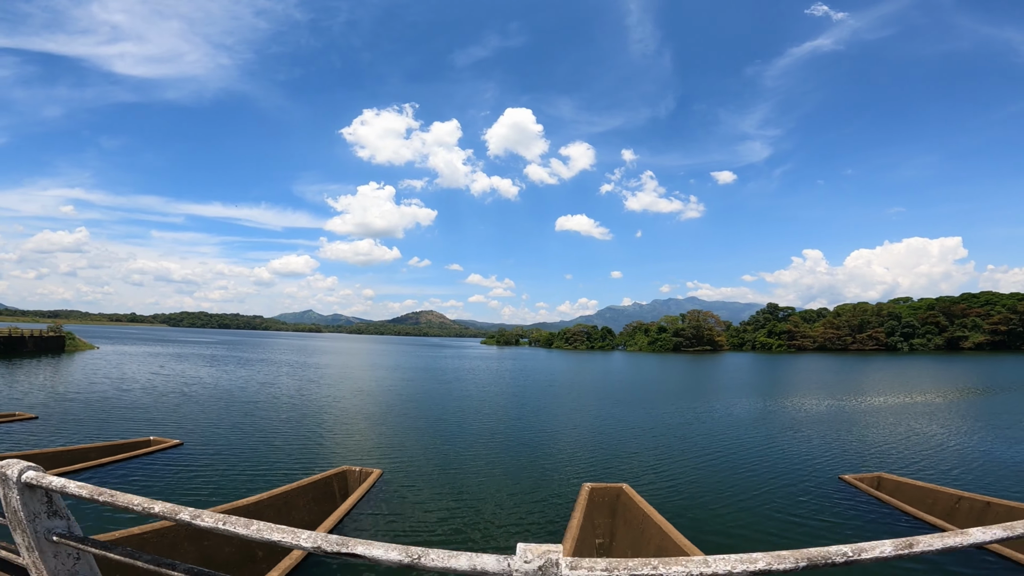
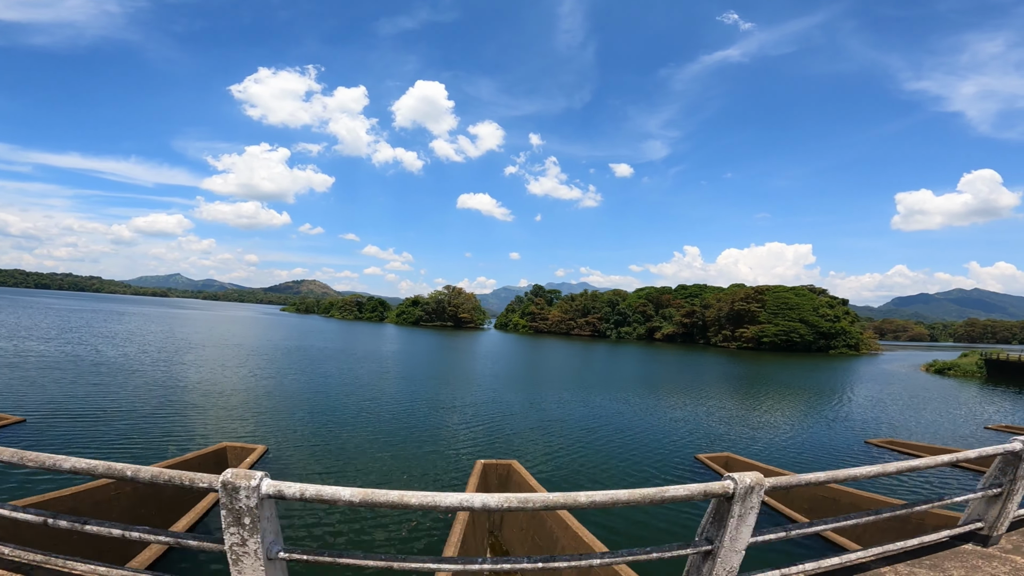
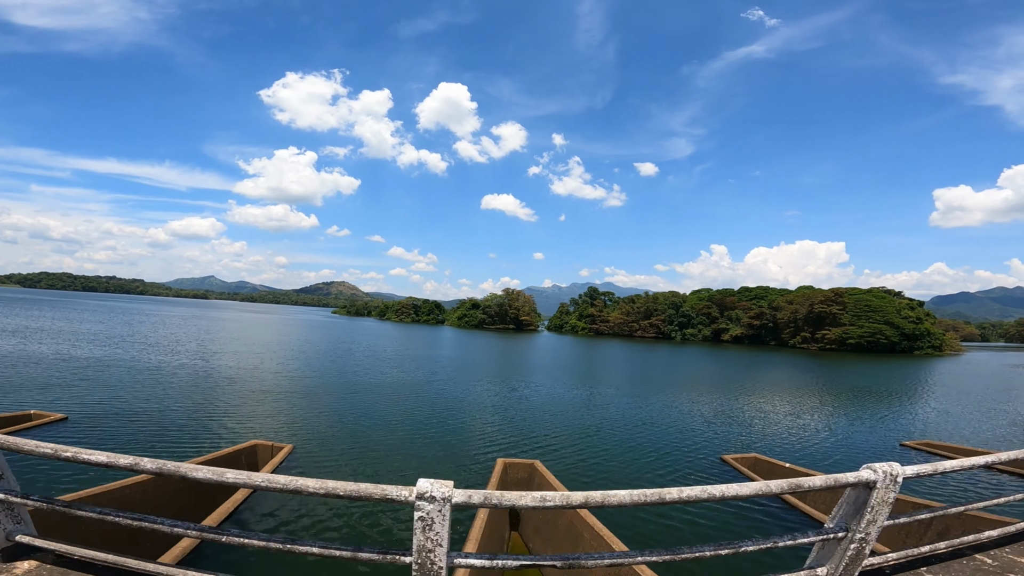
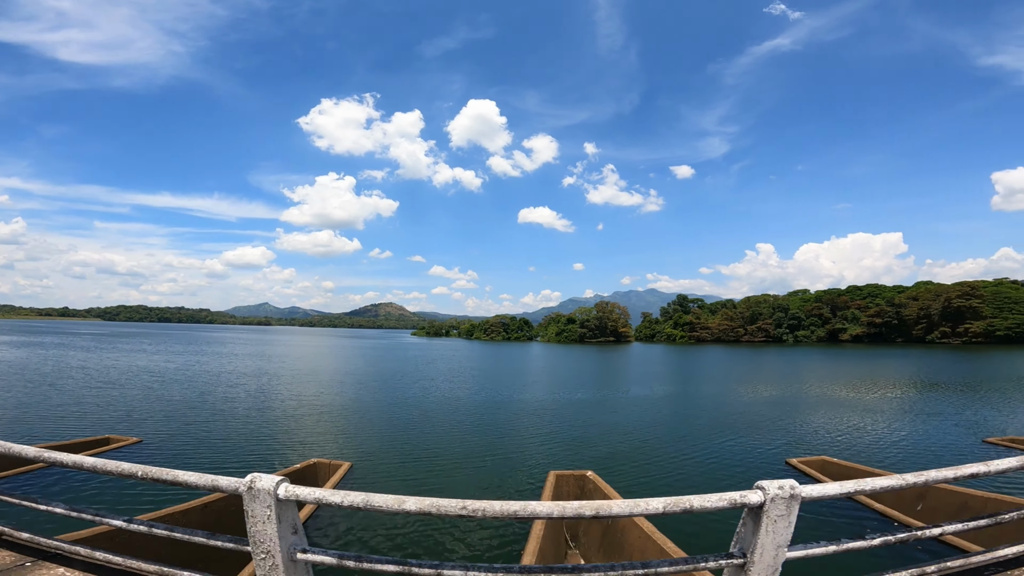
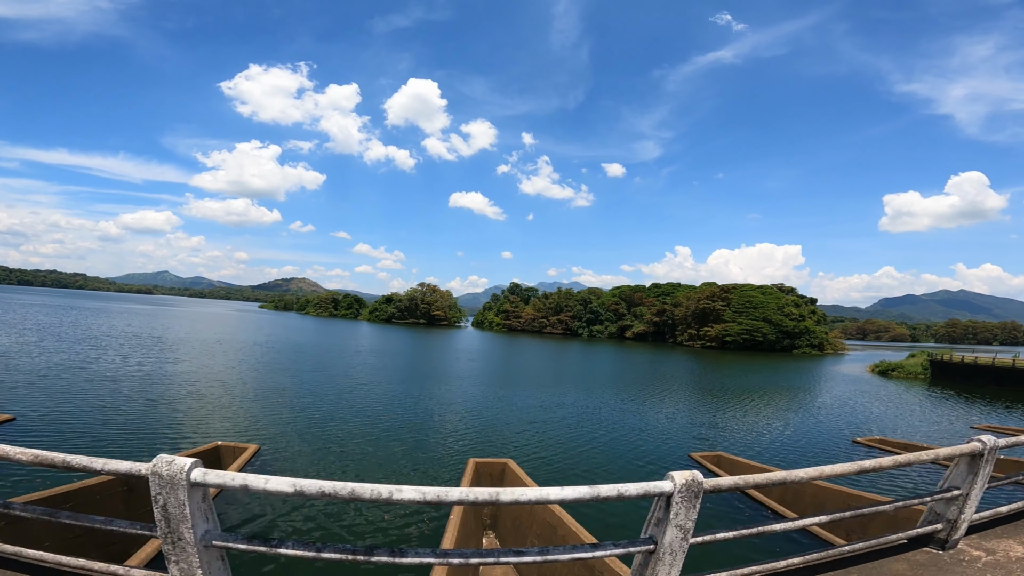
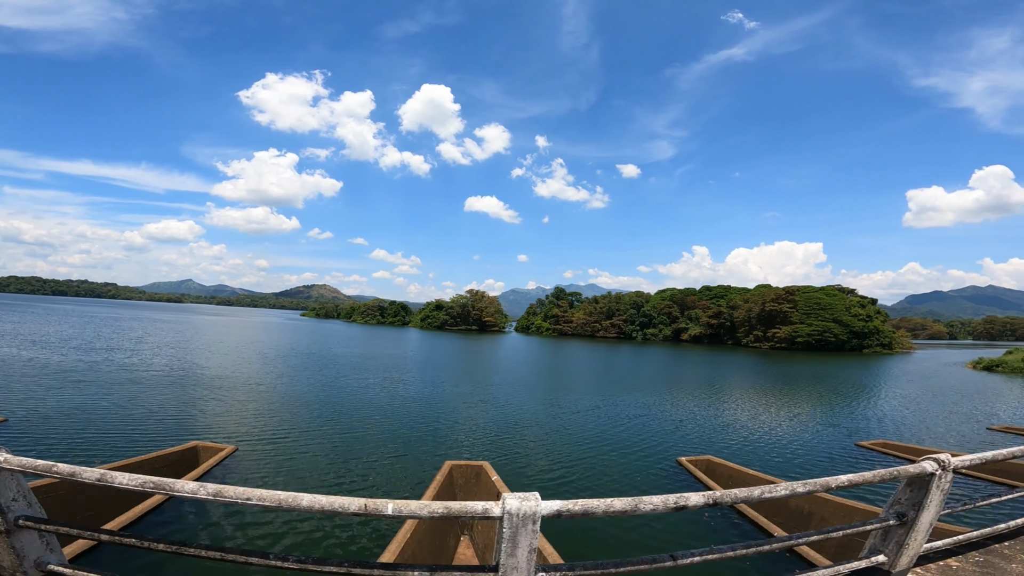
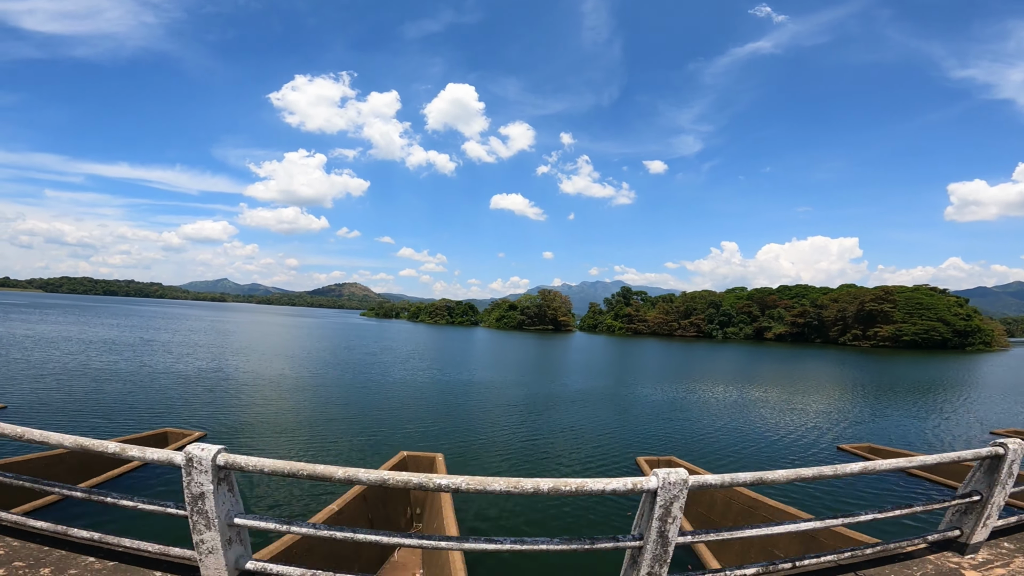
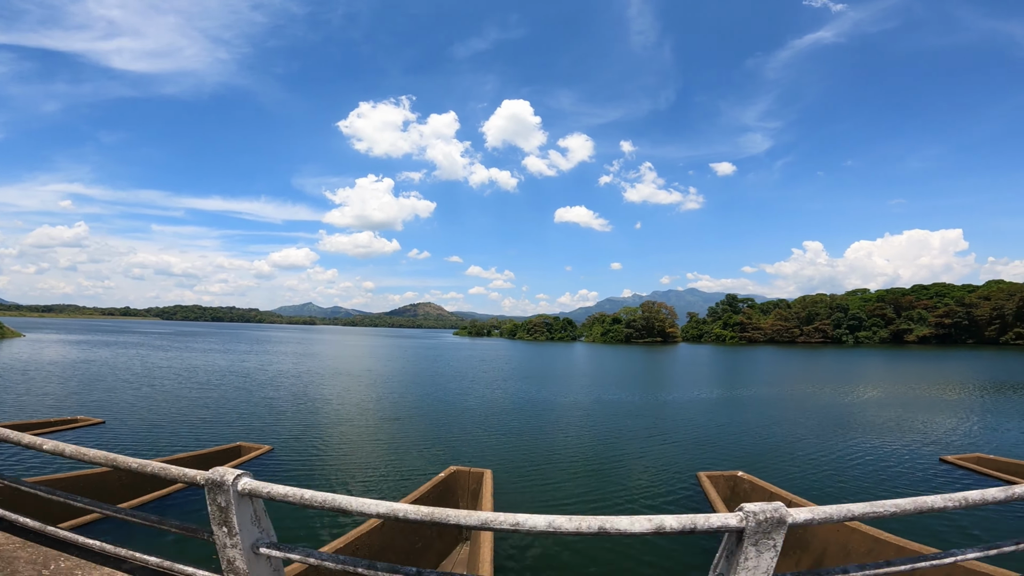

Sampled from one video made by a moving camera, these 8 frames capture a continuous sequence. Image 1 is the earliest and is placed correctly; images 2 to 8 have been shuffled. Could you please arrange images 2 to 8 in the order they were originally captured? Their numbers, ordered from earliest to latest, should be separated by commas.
8, 4, 7, 3, 6, 2, 5
